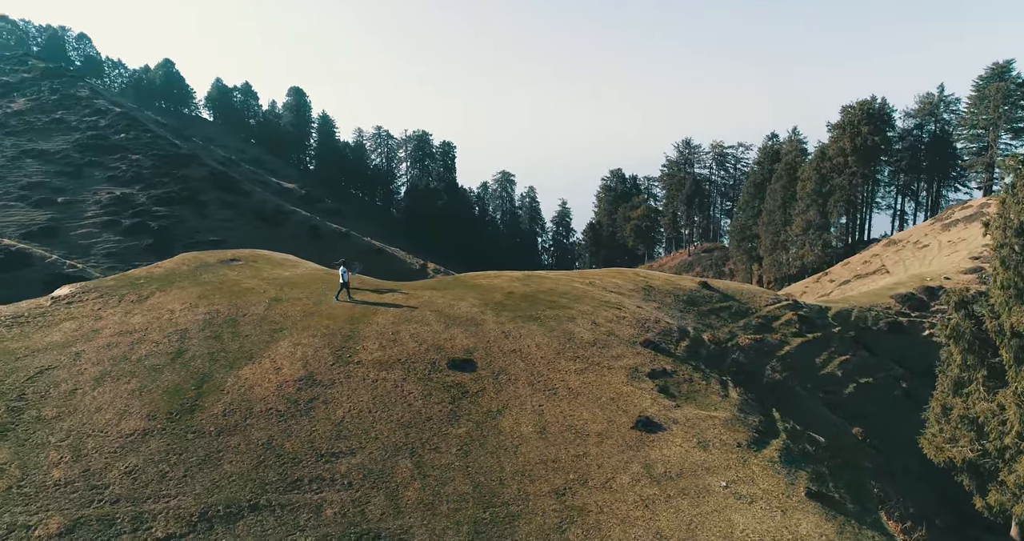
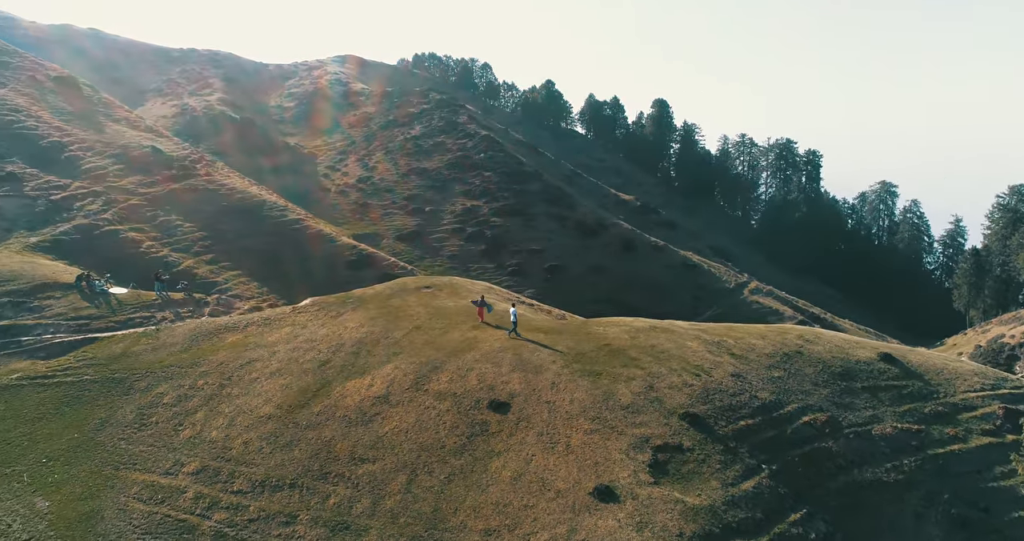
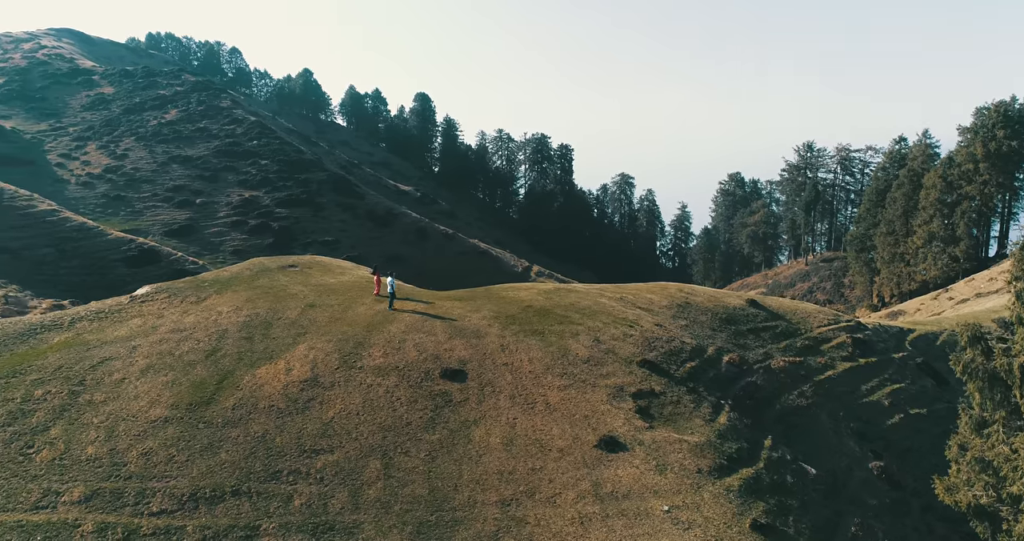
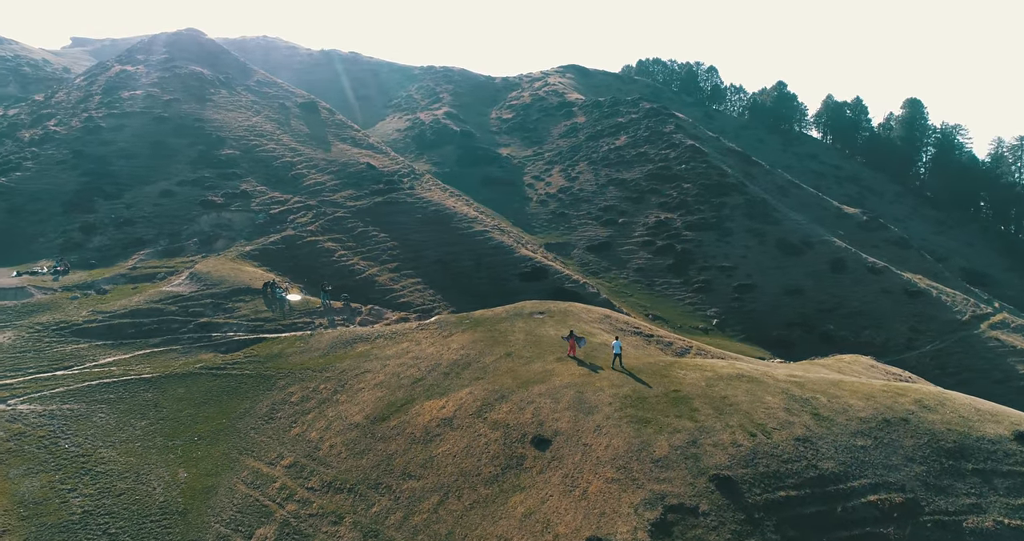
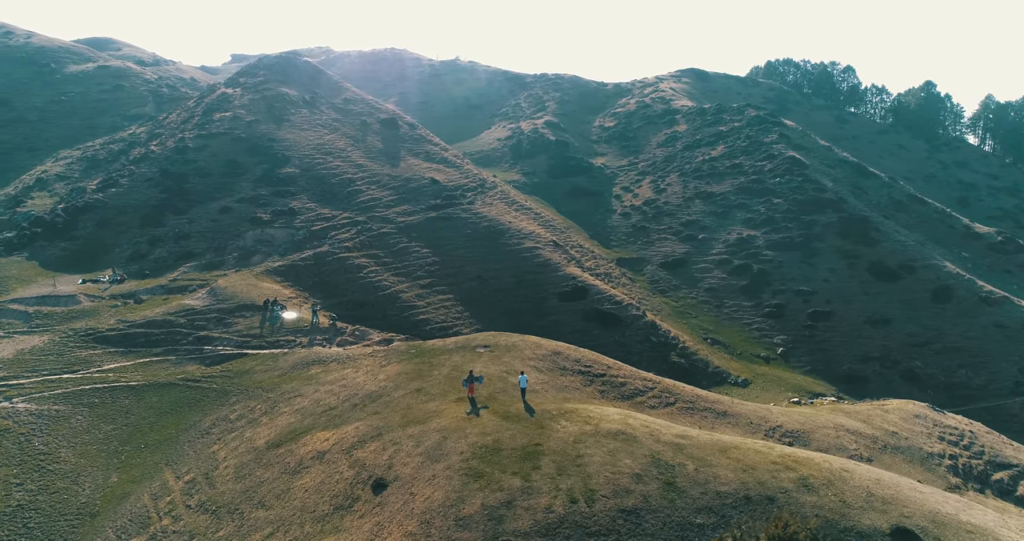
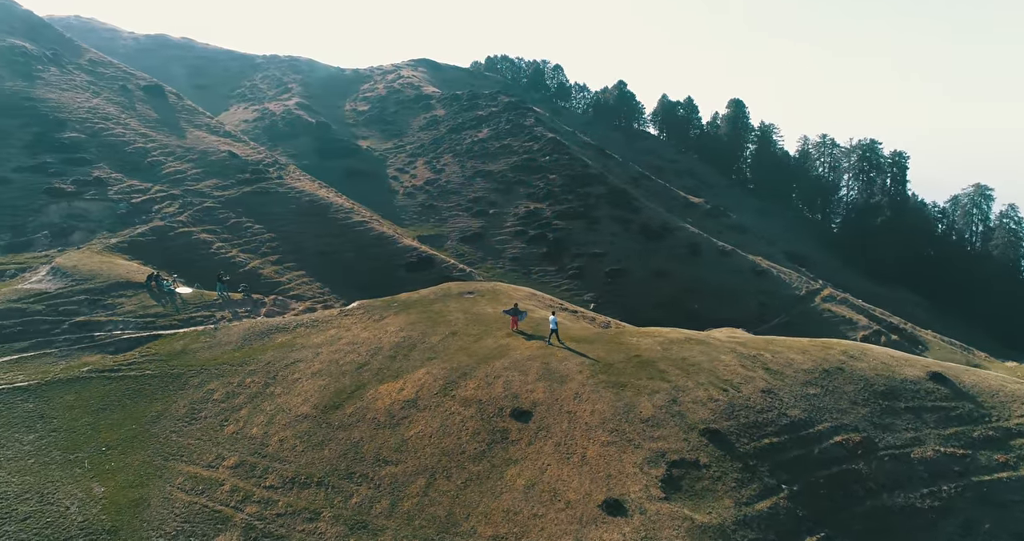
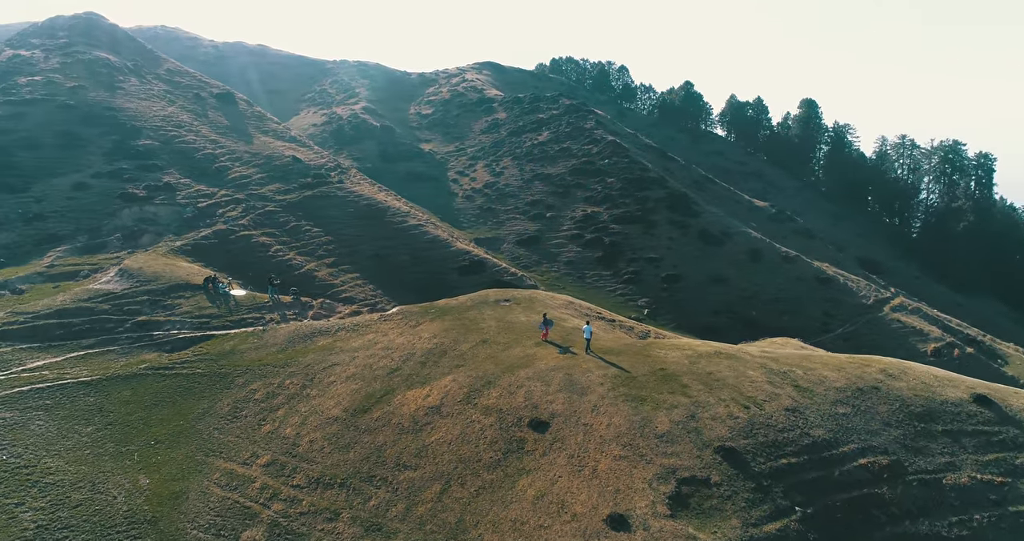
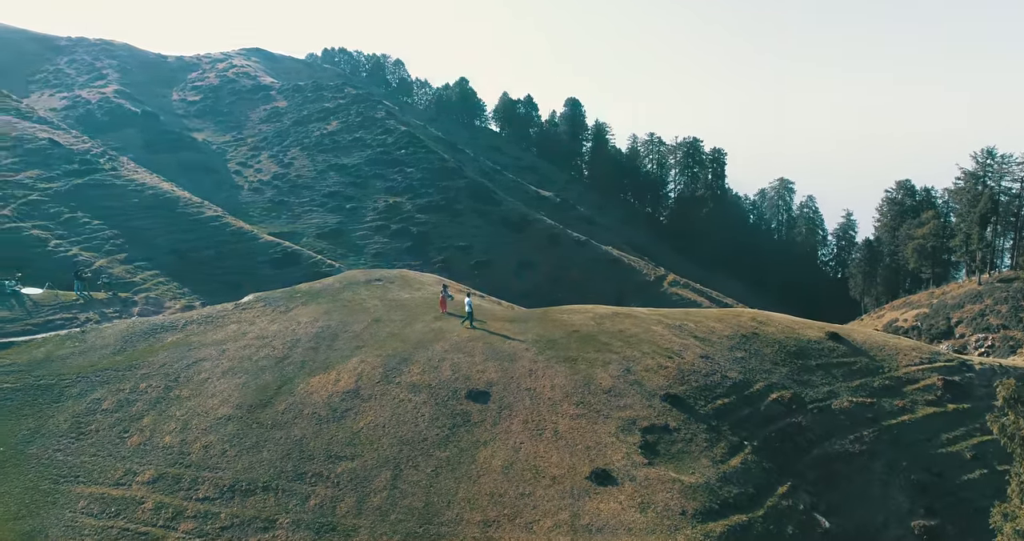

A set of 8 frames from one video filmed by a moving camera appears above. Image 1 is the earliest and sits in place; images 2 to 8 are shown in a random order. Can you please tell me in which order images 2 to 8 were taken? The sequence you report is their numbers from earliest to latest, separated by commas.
3, 8, 2, 6, 7, 4, 5
